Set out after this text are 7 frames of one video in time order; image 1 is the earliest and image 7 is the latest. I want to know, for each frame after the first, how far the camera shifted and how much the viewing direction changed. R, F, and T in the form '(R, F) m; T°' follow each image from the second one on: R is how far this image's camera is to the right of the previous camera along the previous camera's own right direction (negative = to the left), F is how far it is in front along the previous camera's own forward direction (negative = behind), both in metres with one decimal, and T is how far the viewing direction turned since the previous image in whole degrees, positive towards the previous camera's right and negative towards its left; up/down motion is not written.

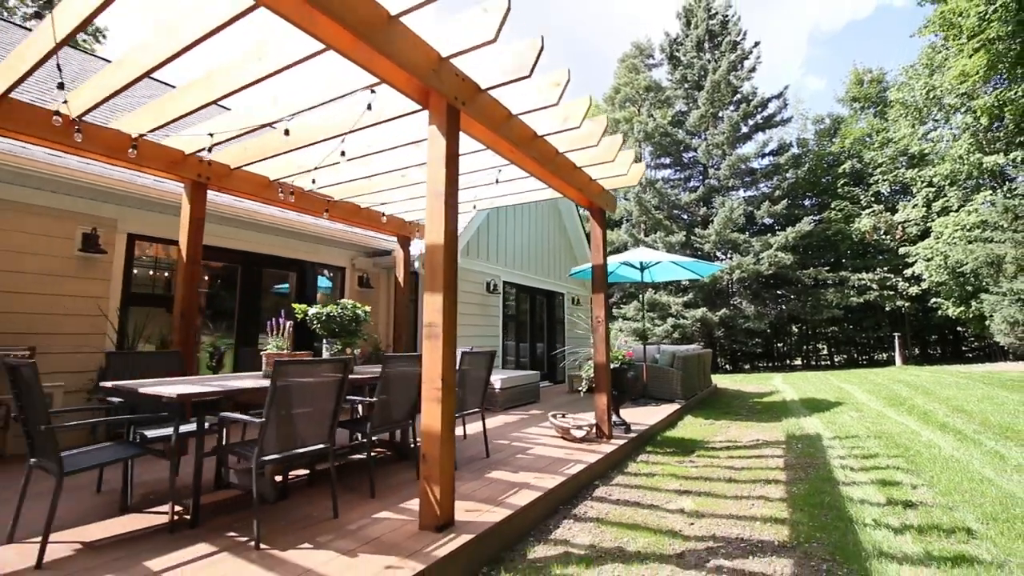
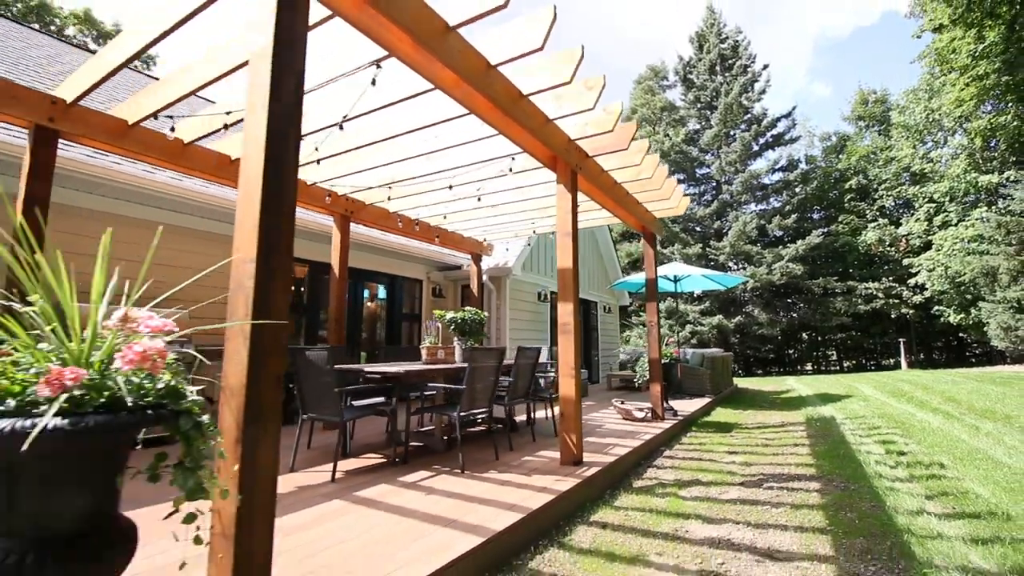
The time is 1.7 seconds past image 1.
(-0.7, -1.1) m; -1°
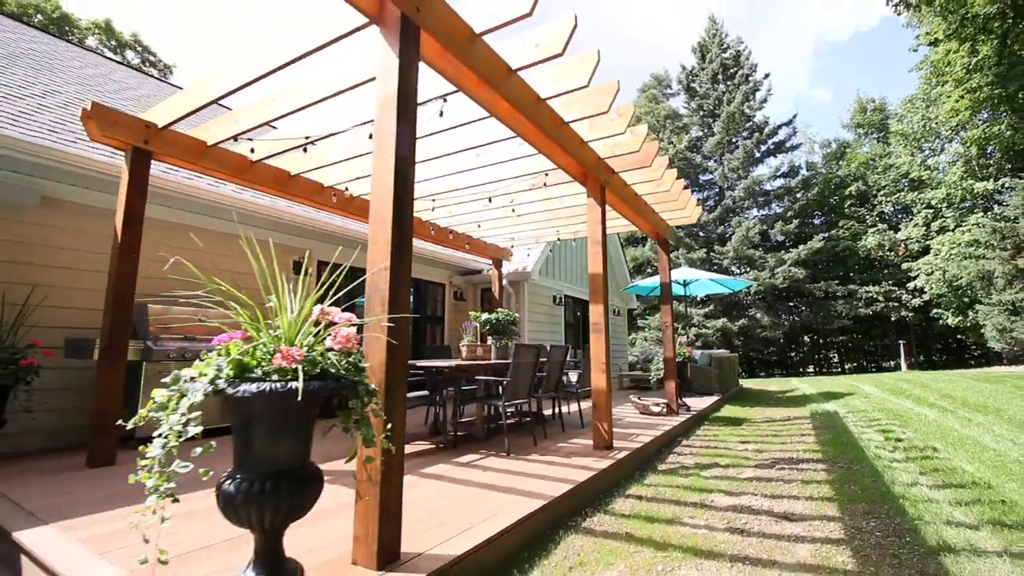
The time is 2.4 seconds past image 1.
(-0.3, -0.4) m; 0°
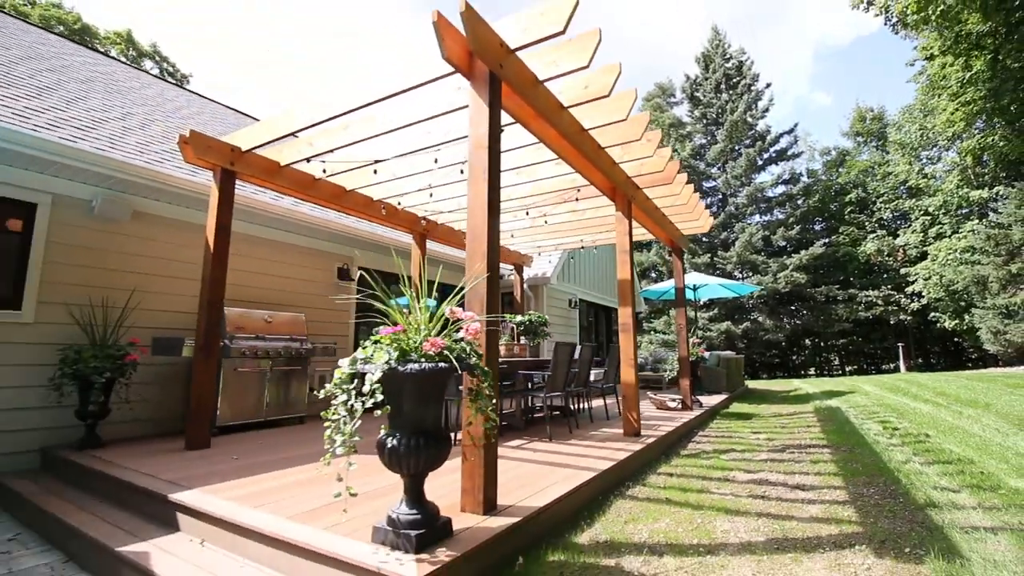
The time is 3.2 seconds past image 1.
(-0.3, -0.5) m; 0°
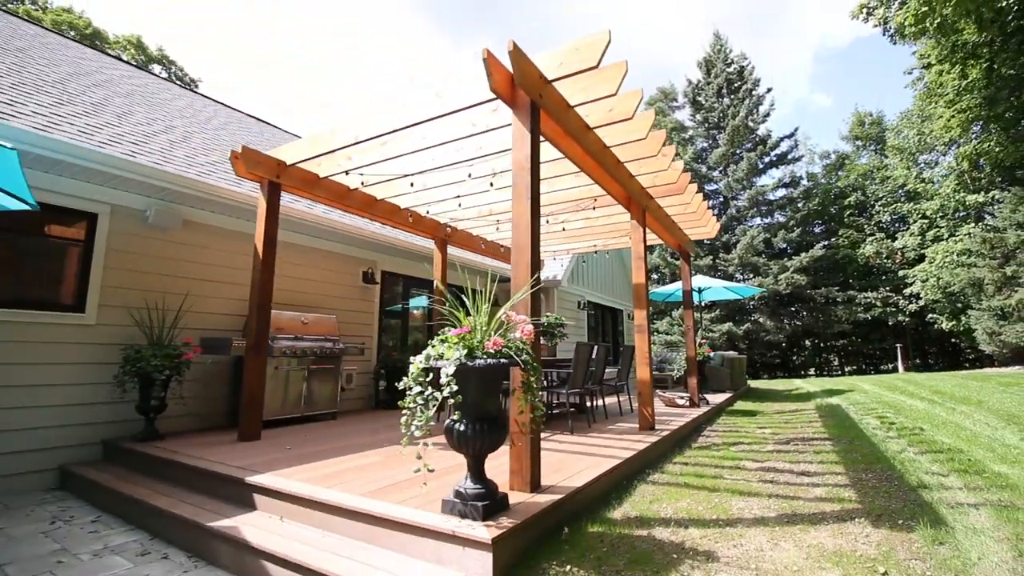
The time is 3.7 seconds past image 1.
(-0.2, -0.3) m; 0°
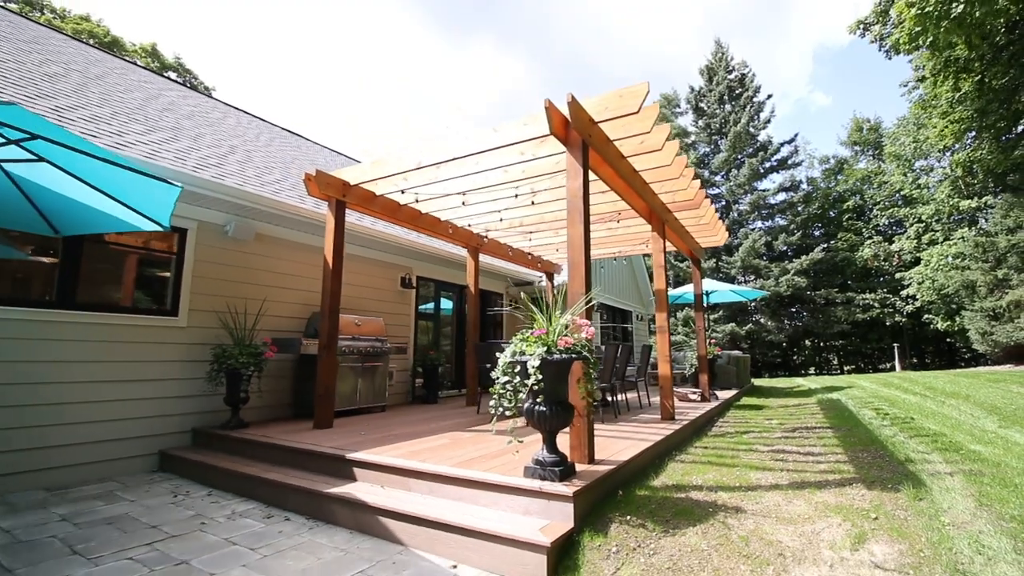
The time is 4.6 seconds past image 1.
(-0.4, -0.6) m; 0°
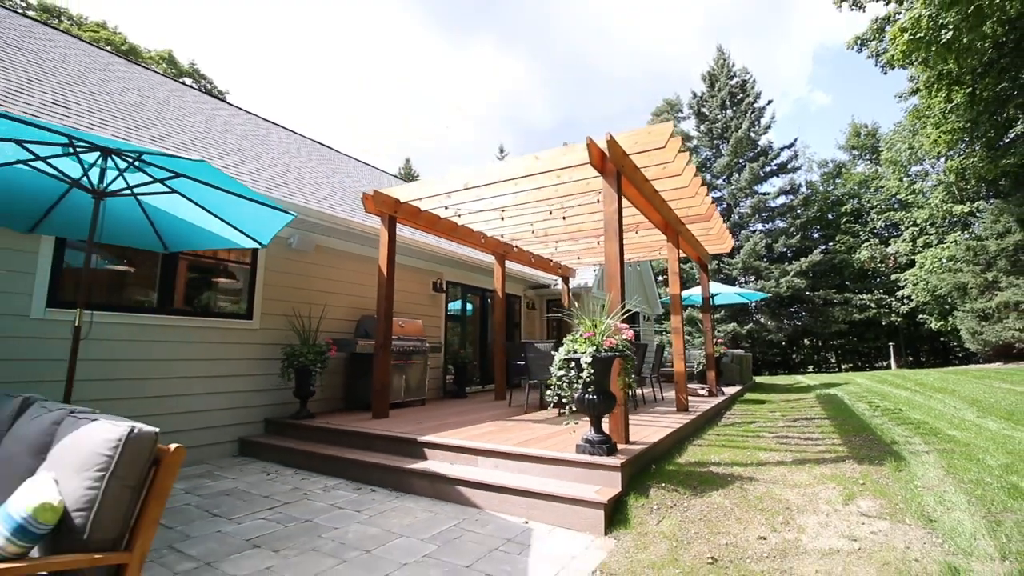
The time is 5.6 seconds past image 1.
(-0.4, -0.6) m; 0°
